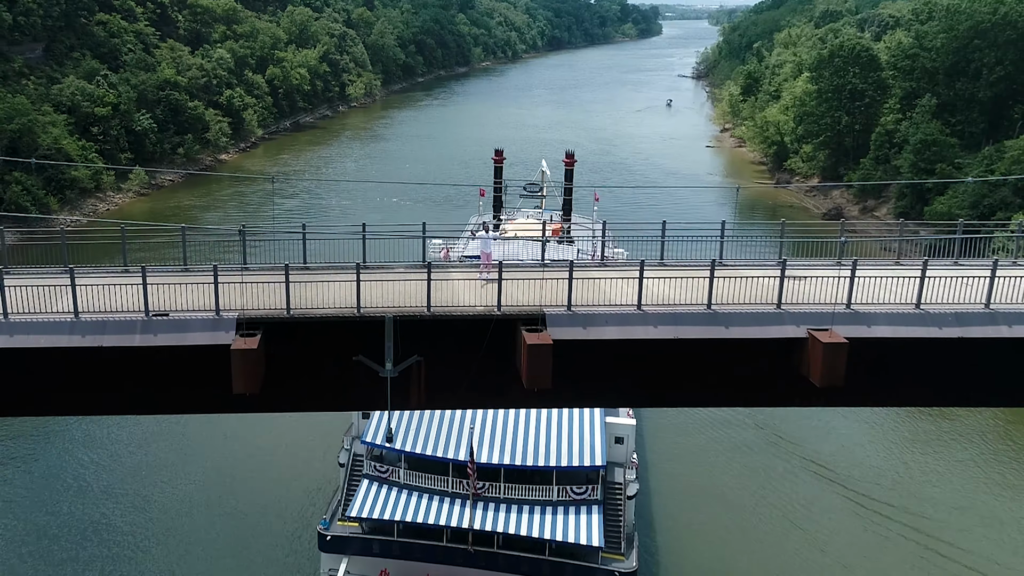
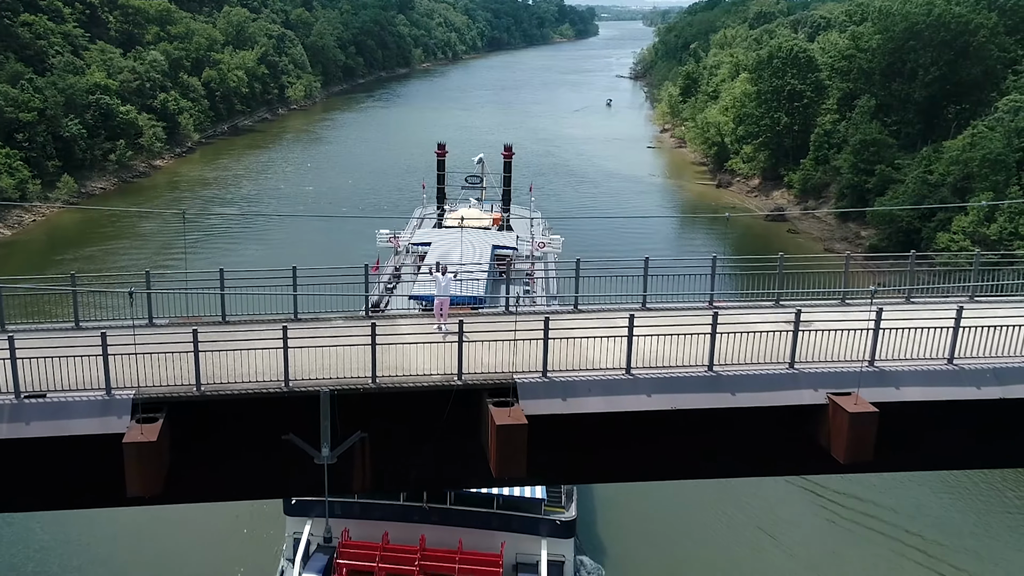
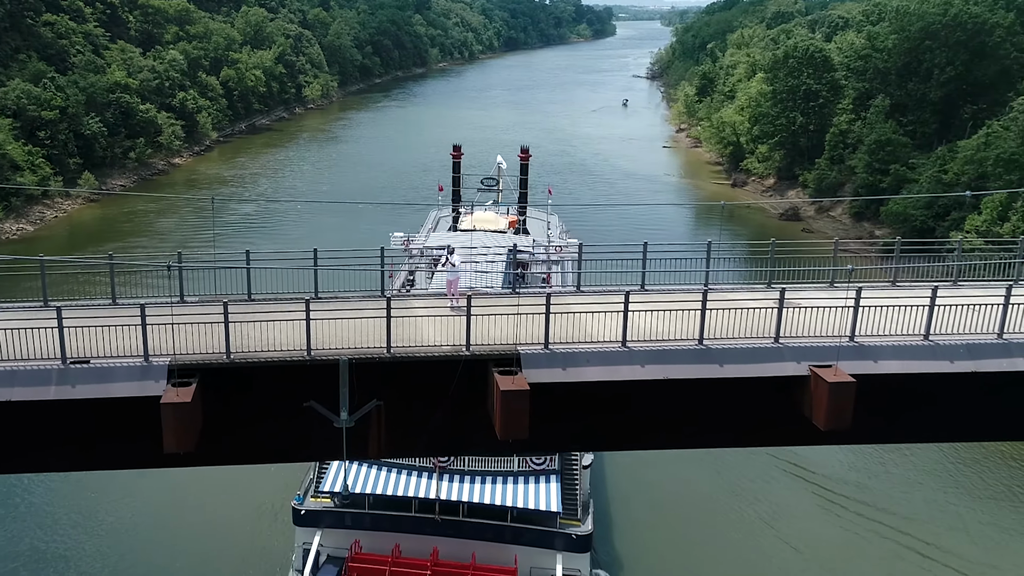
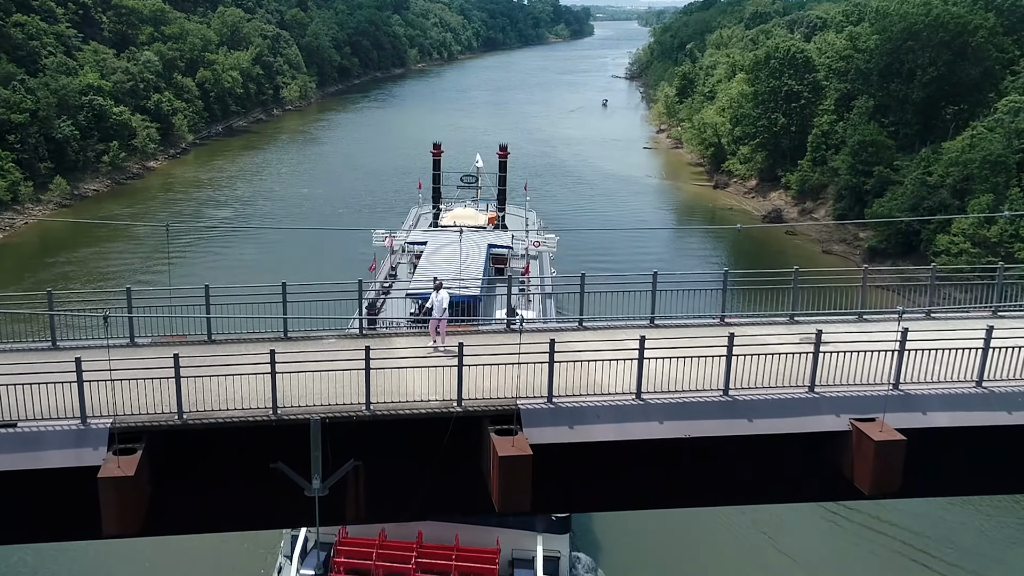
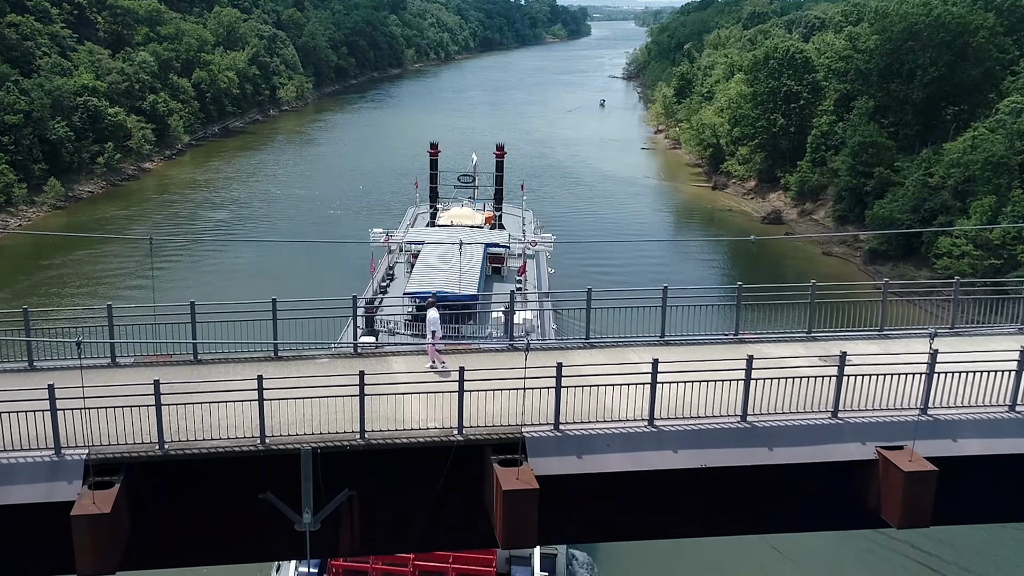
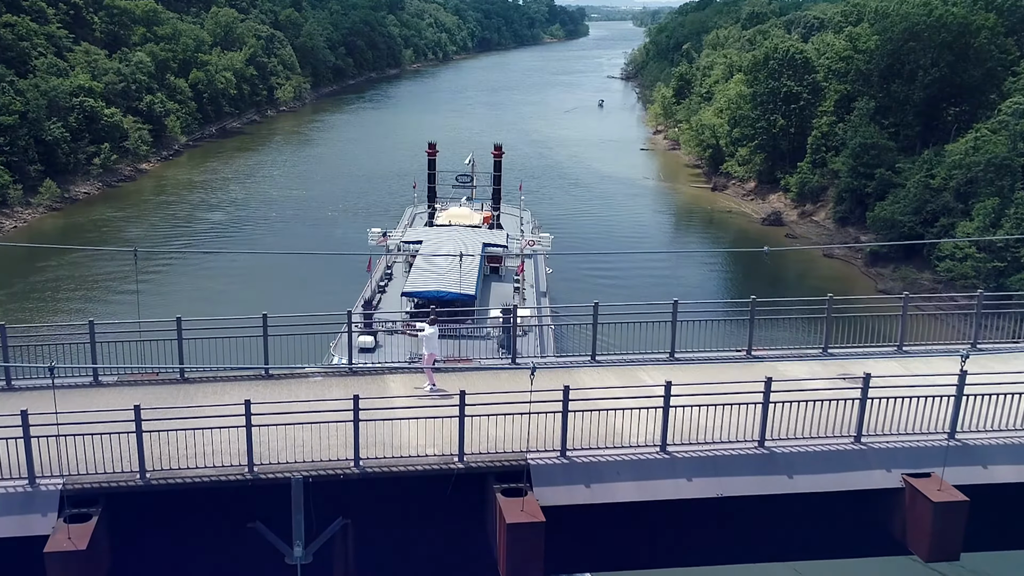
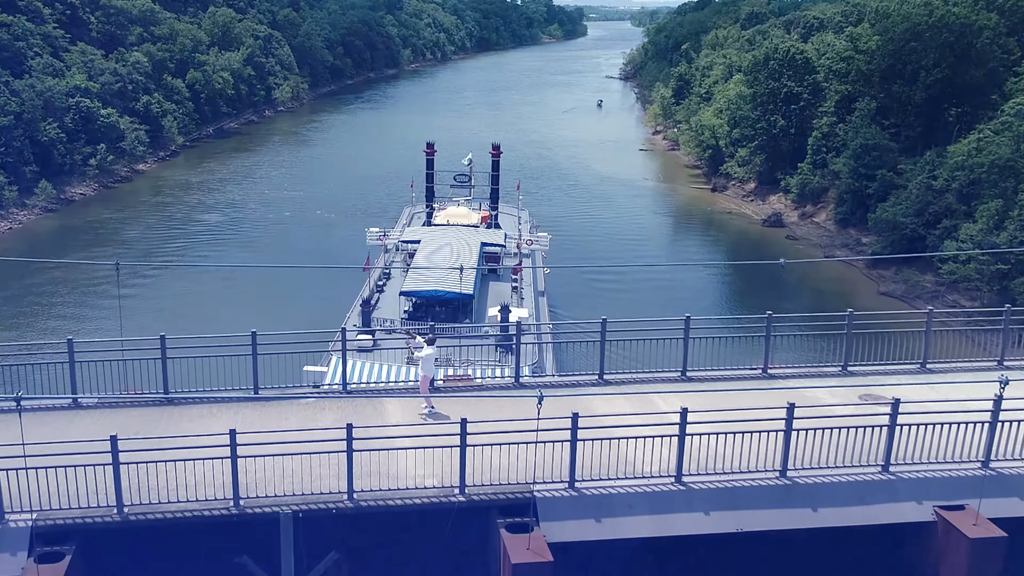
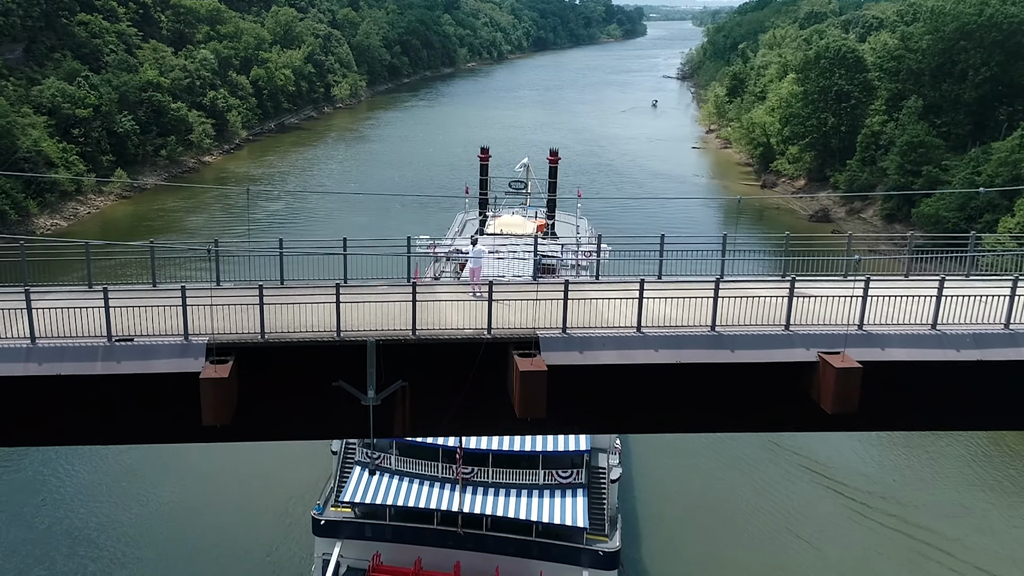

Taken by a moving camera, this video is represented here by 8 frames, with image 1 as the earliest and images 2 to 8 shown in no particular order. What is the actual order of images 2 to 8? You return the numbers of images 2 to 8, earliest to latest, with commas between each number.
8, 3, 2, 4, 5, 6, 7
